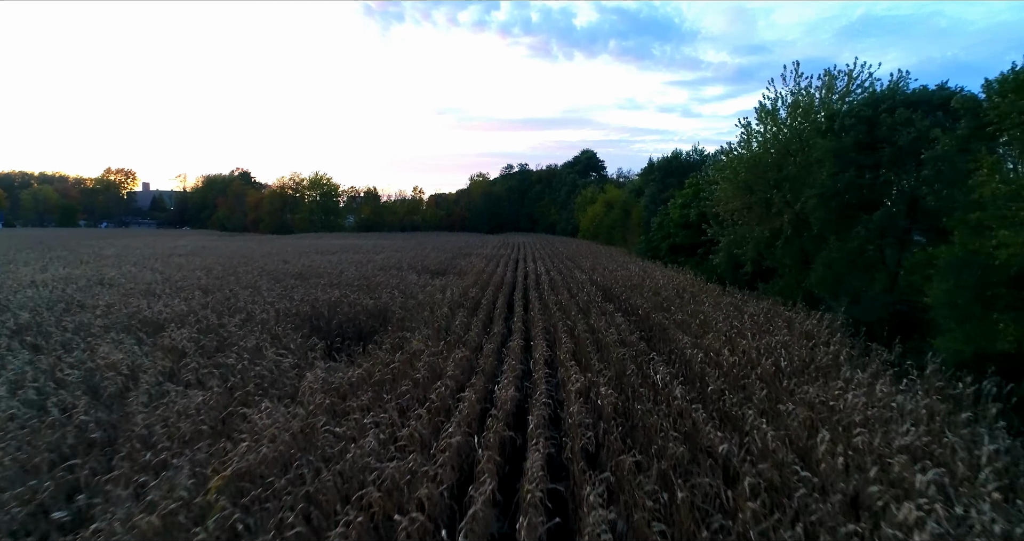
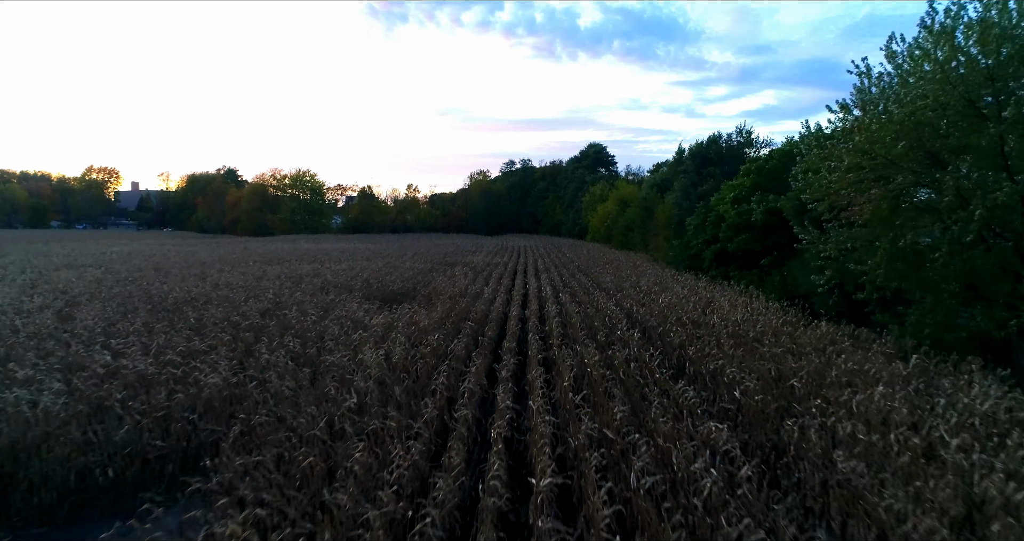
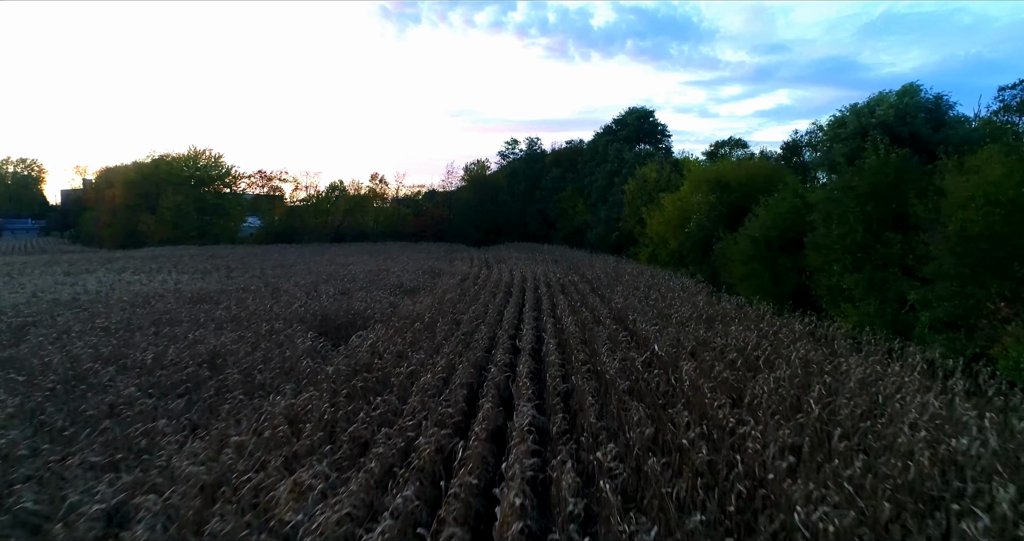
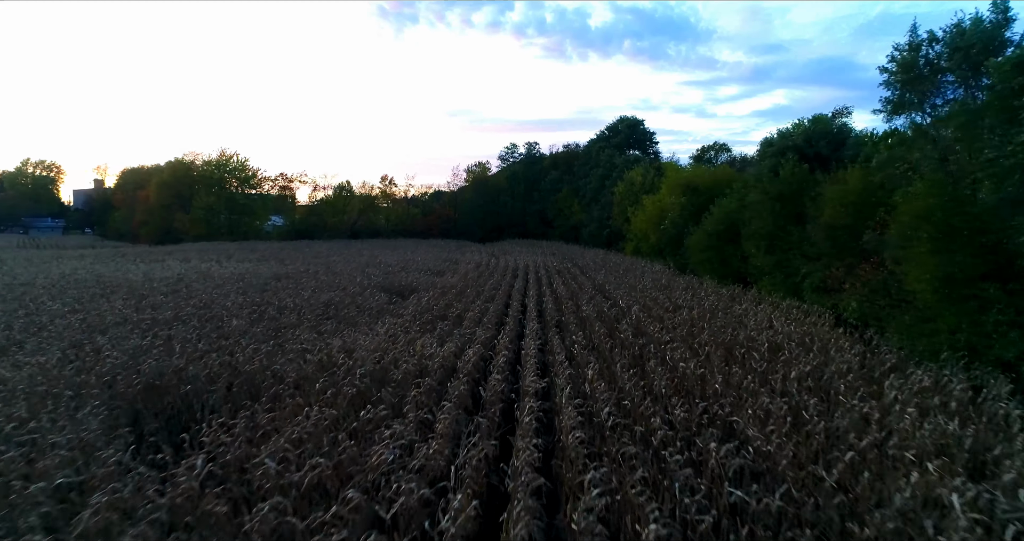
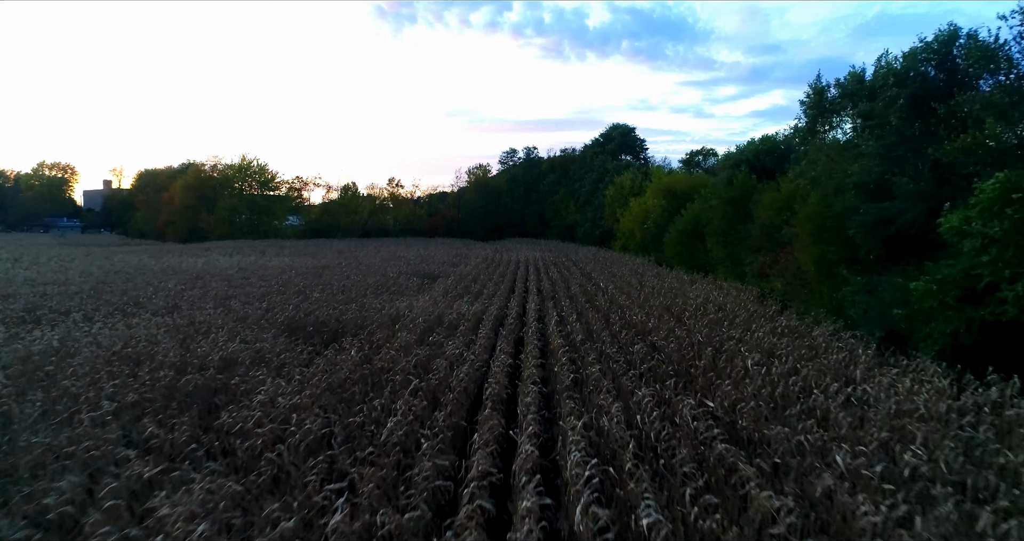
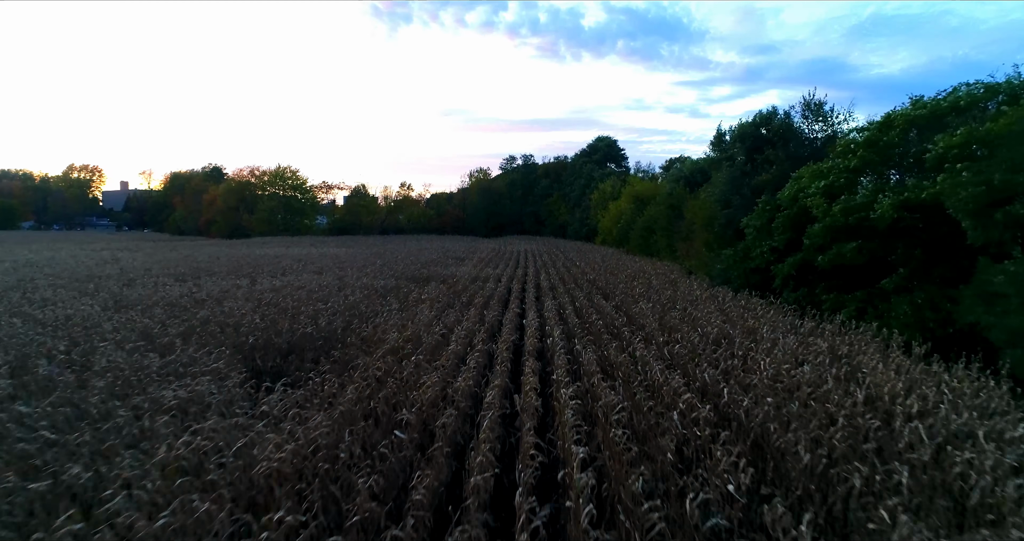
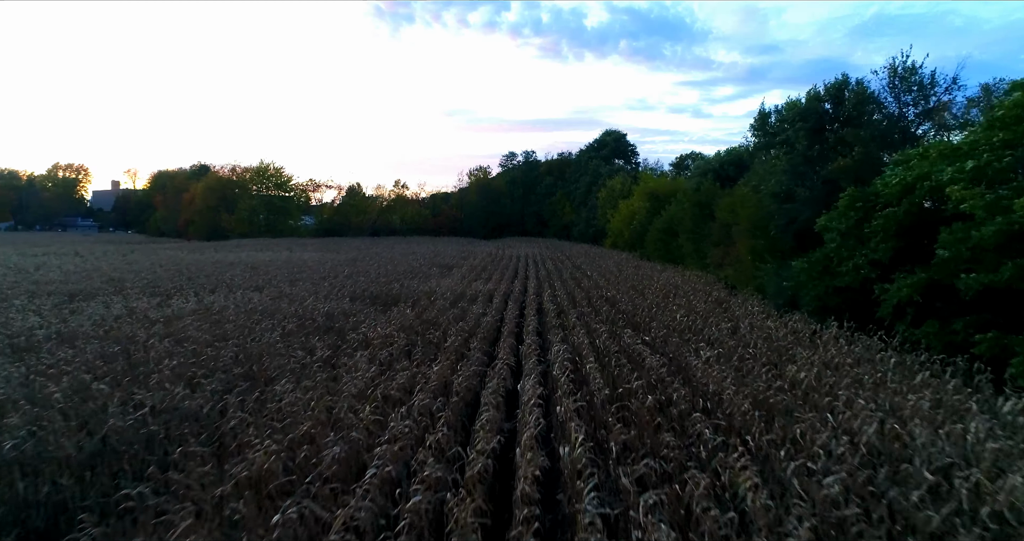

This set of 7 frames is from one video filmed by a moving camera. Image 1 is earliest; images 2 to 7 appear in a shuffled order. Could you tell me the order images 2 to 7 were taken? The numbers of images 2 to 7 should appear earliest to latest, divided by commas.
2, 6, 7, 5, 4, 3
